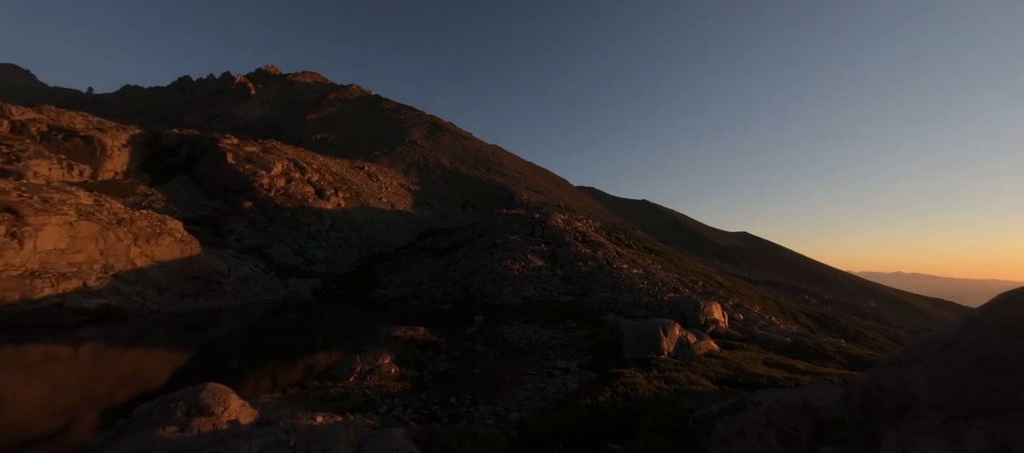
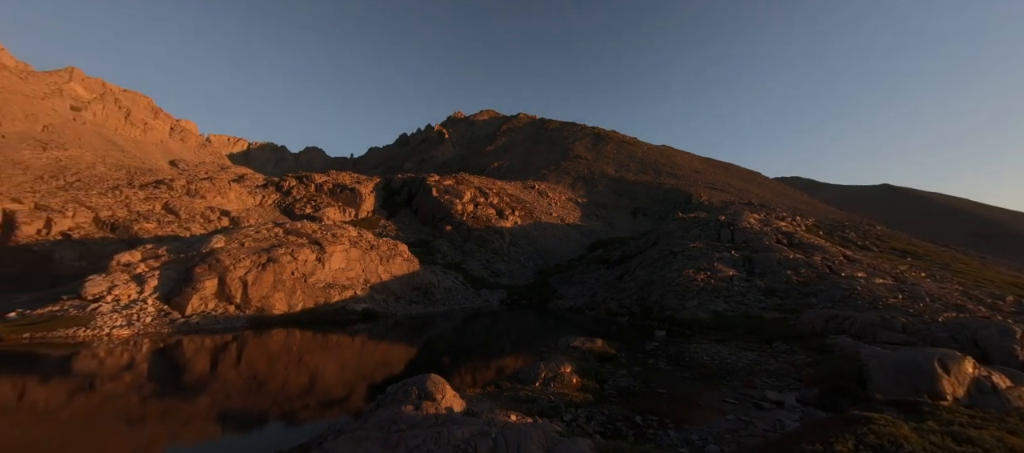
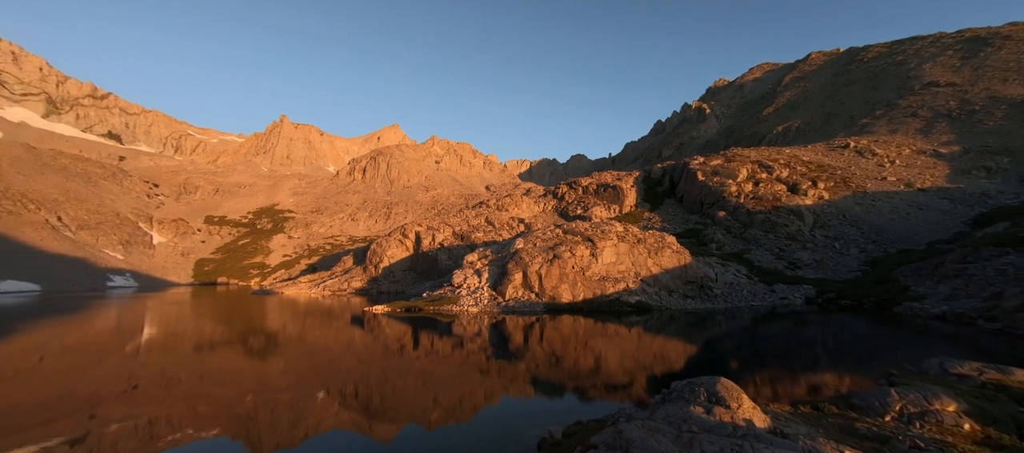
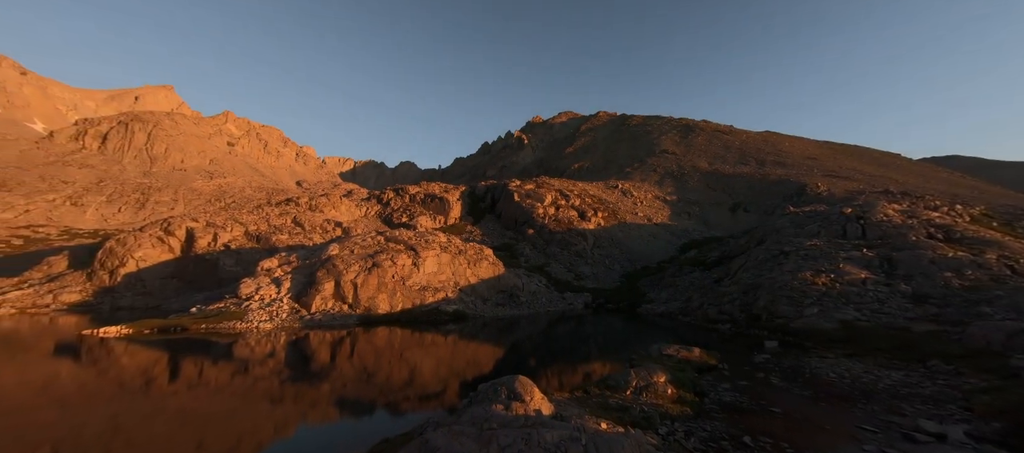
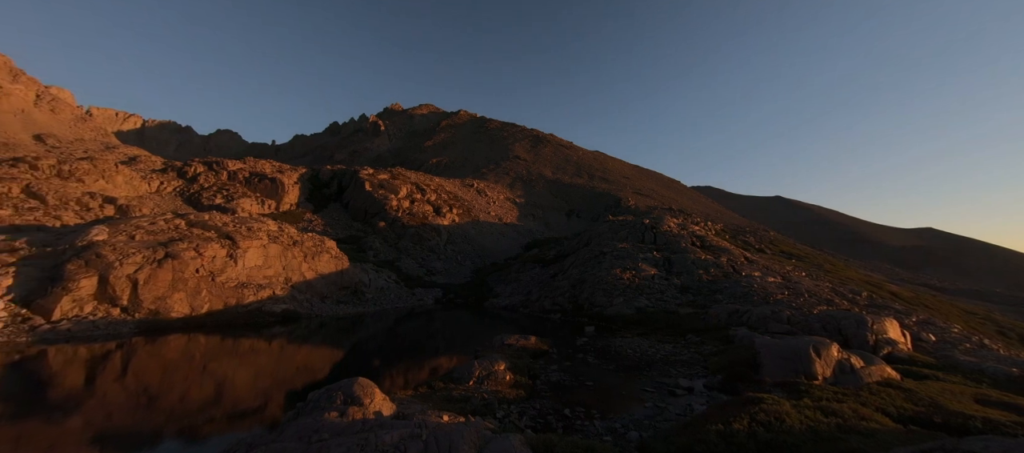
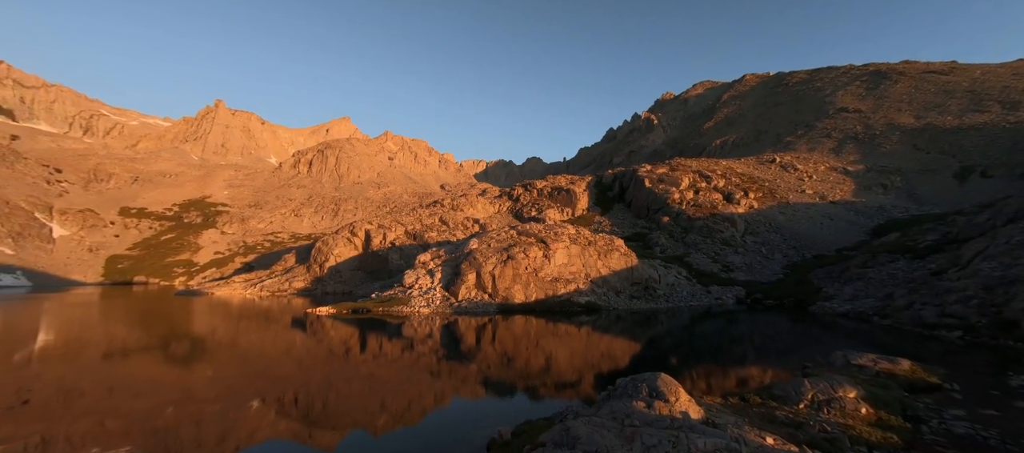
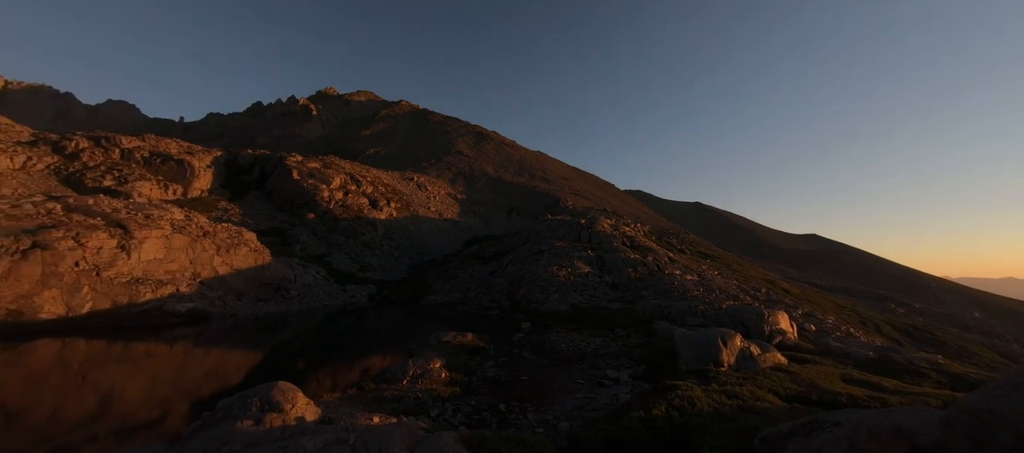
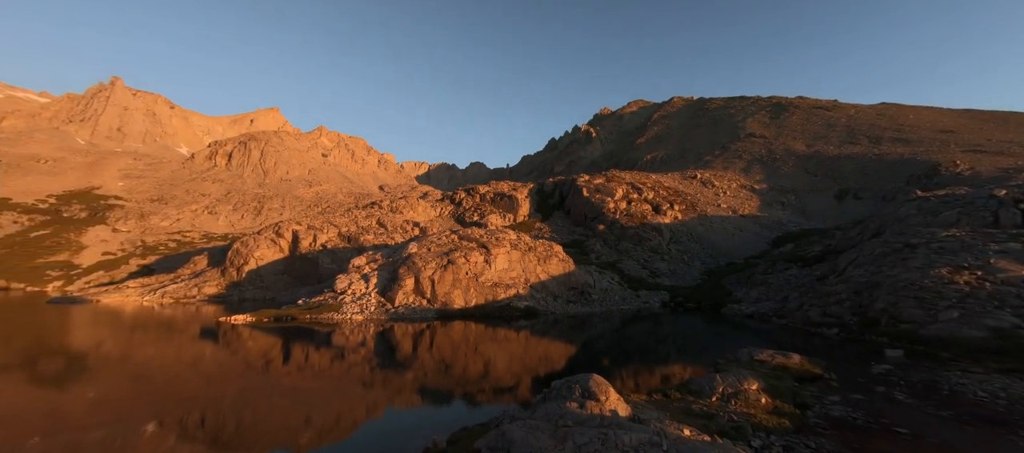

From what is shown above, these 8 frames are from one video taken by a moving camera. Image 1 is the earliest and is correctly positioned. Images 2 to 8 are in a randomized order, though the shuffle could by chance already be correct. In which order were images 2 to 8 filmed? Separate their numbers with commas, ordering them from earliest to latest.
7, 5, 2, 4, 8, 6, 3
